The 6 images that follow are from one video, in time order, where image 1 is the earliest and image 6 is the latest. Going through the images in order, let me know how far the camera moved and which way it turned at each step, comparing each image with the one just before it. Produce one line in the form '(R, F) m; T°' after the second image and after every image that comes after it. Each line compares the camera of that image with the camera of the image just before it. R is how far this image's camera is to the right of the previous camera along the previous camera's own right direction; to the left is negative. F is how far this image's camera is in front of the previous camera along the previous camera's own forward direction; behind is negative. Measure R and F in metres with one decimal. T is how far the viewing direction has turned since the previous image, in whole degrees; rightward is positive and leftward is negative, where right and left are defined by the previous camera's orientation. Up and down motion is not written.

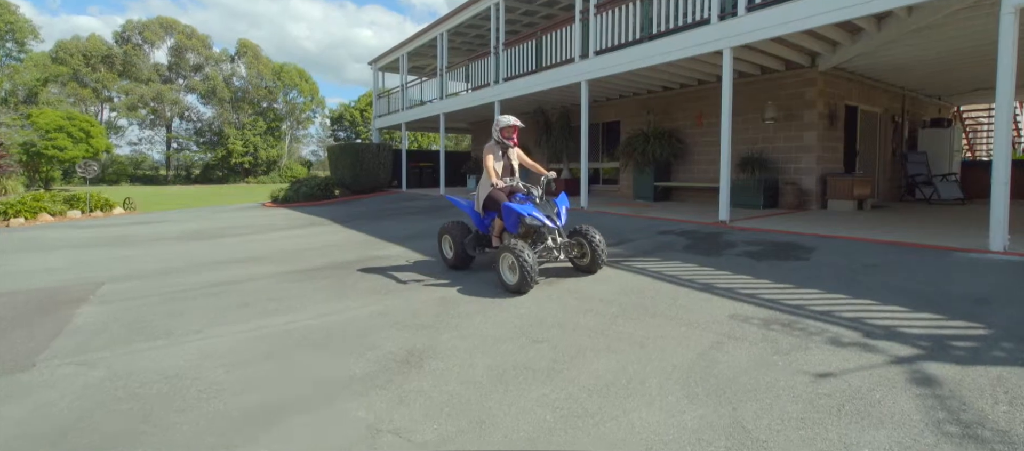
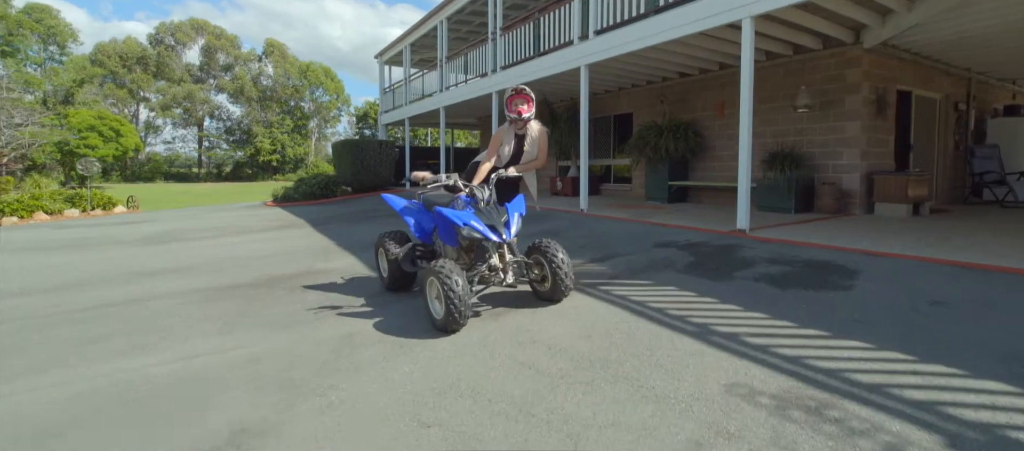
(+0.7, +1.3) m; -3°
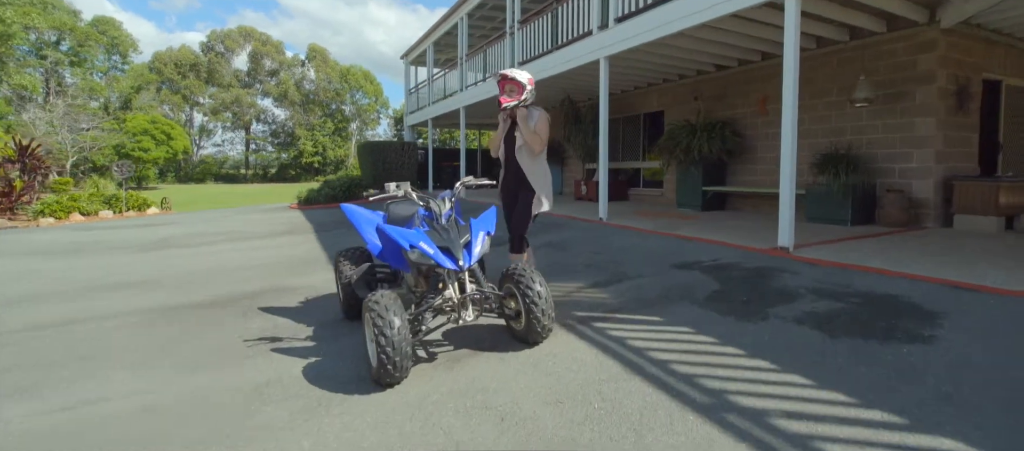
(+0.4, +0.9) m; -4°
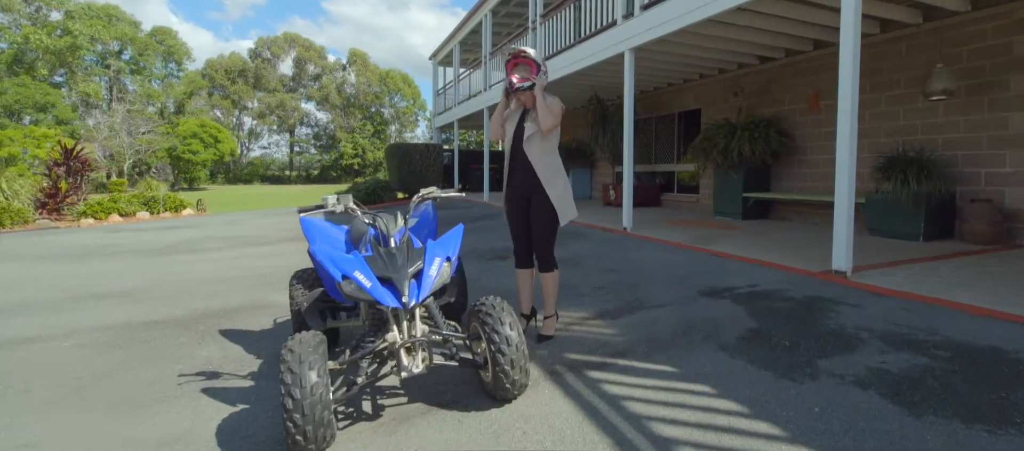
(+0.3, +0.7) m; -4°
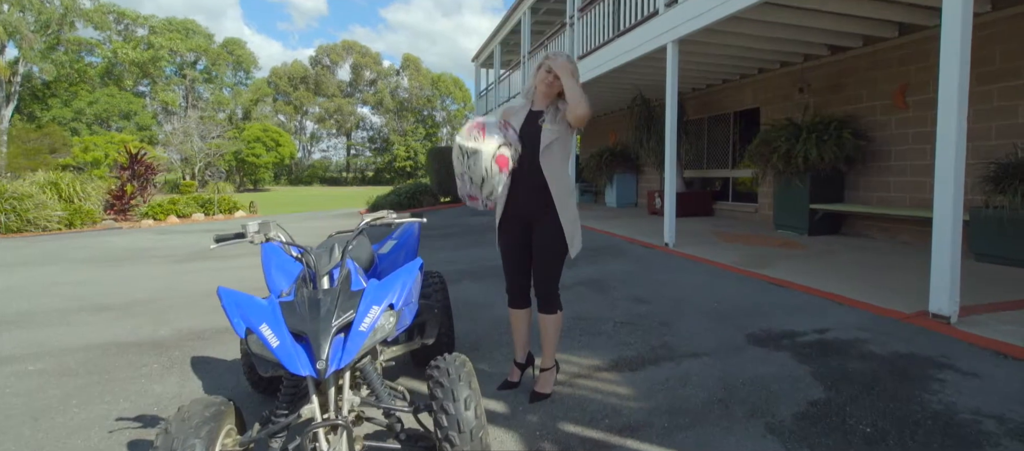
(+0.3, +0.7) m; -6°
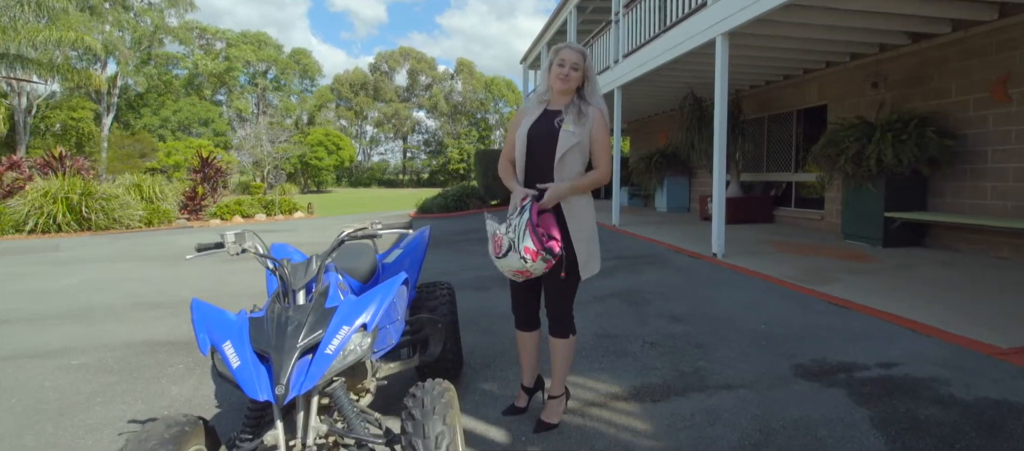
(+0.2, +0.3) m; -6°
